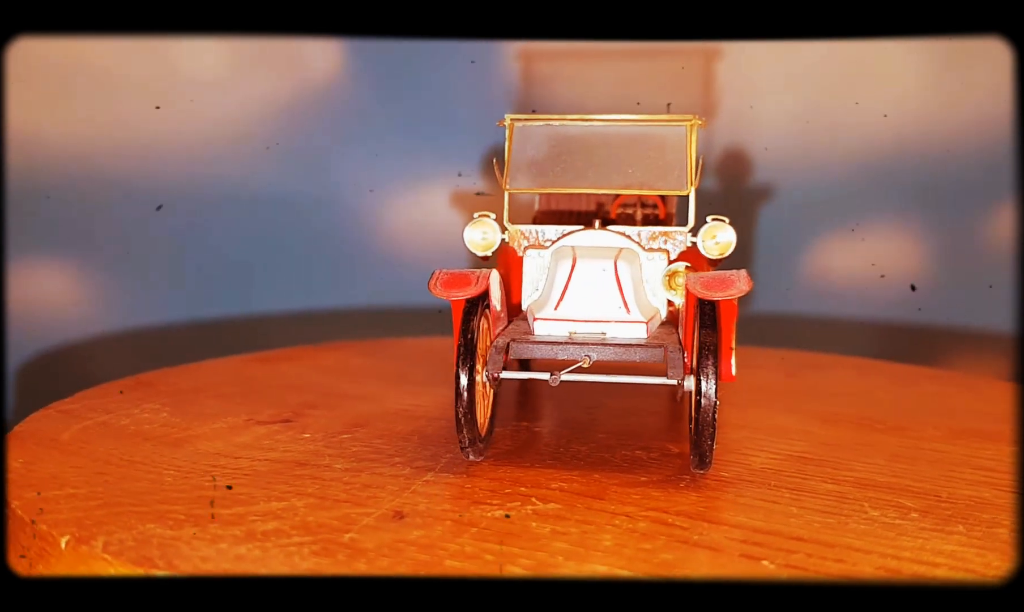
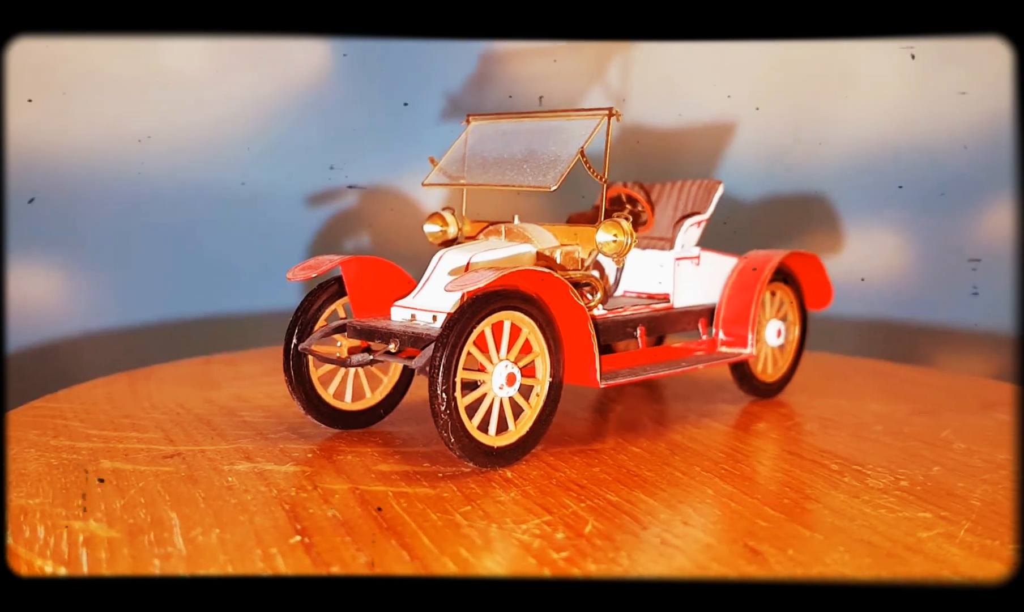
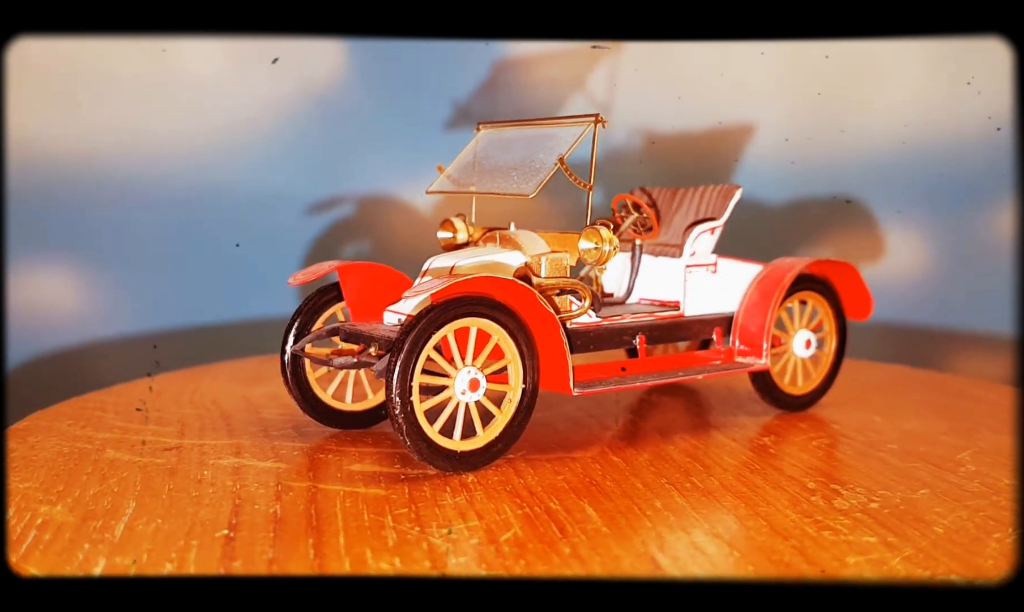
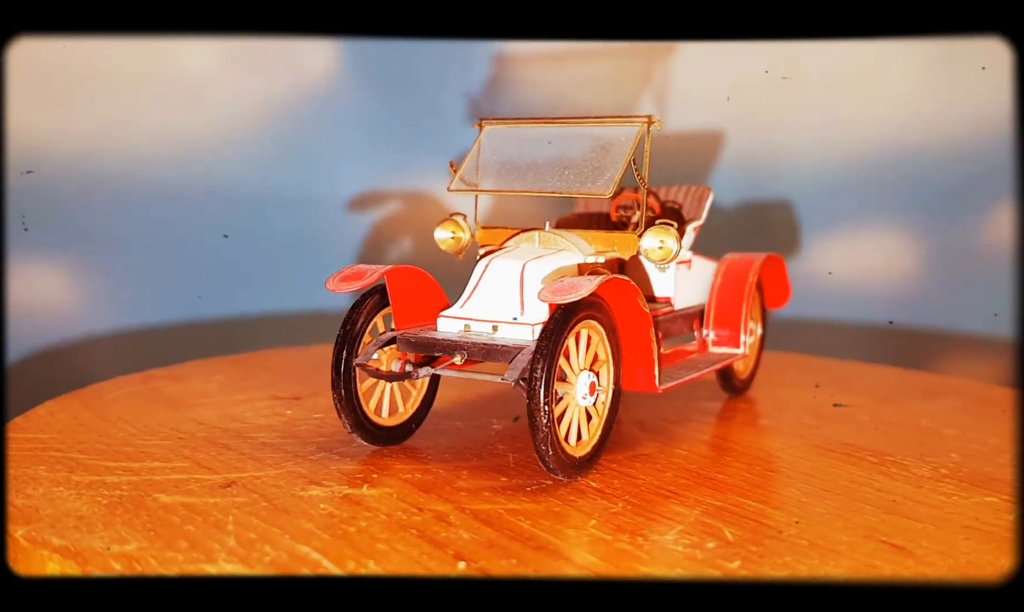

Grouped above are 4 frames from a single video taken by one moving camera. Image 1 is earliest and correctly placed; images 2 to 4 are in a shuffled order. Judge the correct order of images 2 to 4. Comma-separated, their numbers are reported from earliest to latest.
4, 2, 3
